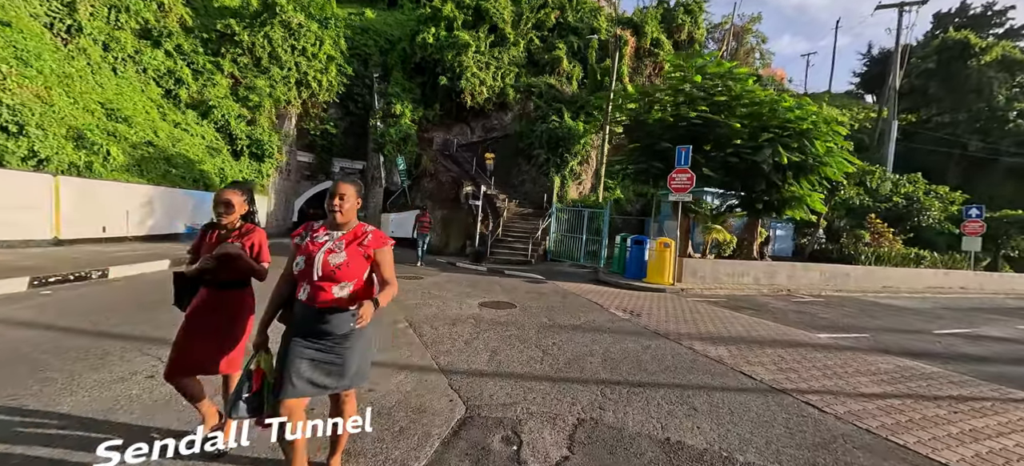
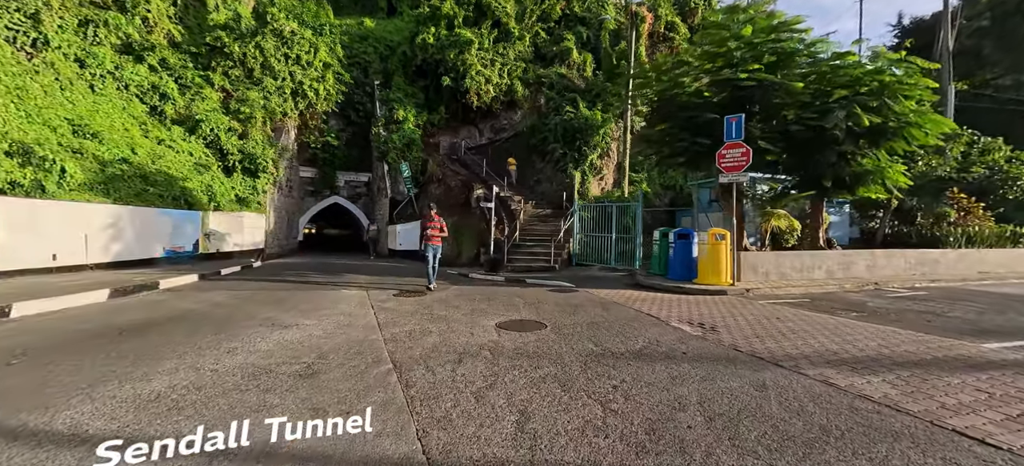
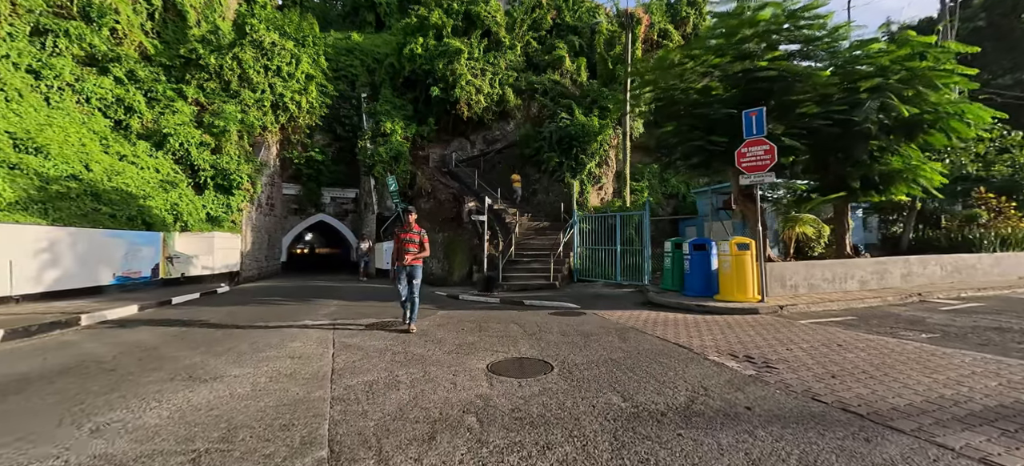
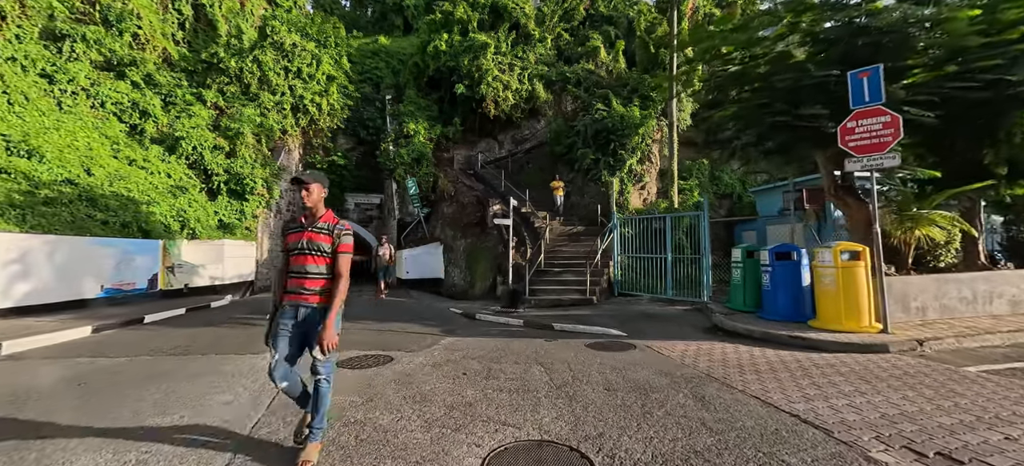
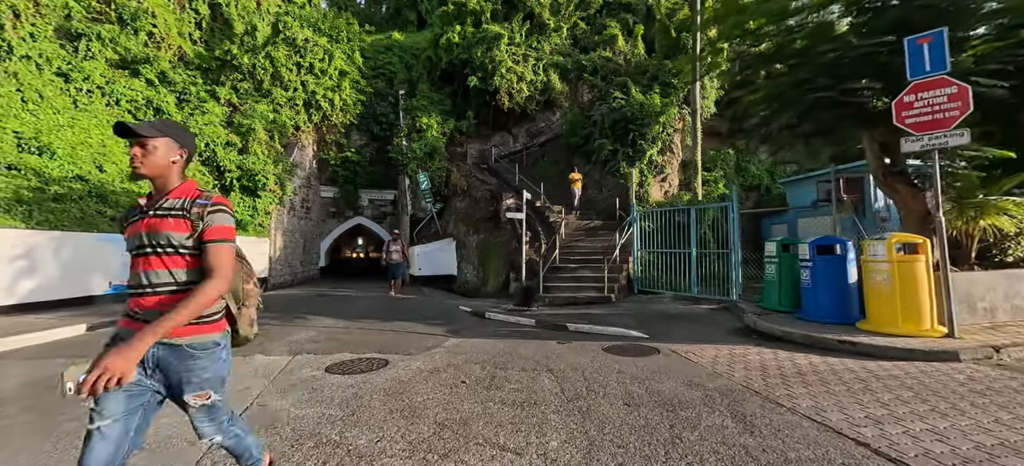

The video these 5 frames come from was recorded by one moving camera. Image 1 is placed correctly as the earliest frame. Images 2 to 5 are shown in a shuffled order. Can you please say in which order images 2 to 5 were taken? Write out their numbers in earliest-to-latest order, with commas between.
2, 3, 4, 5
